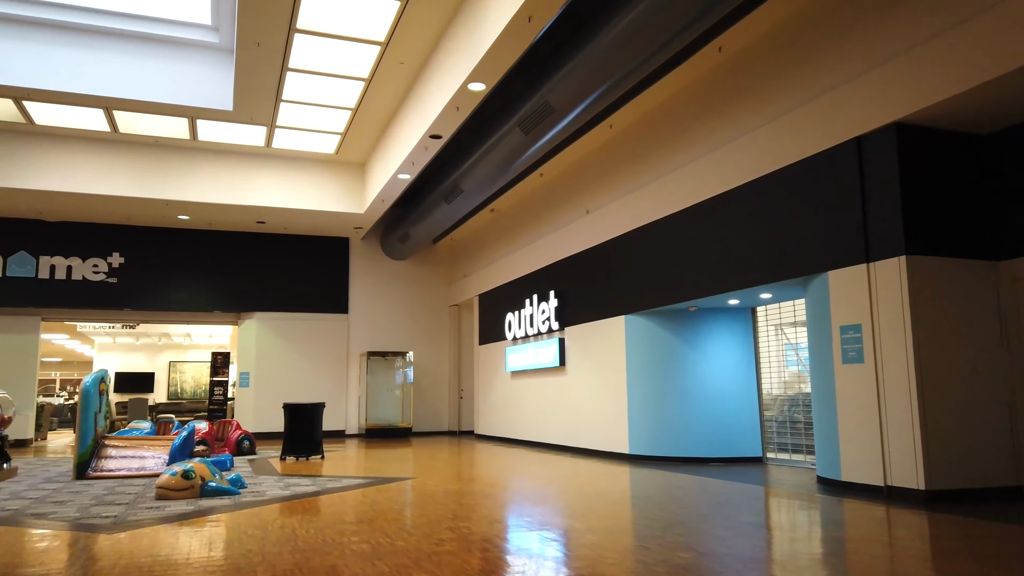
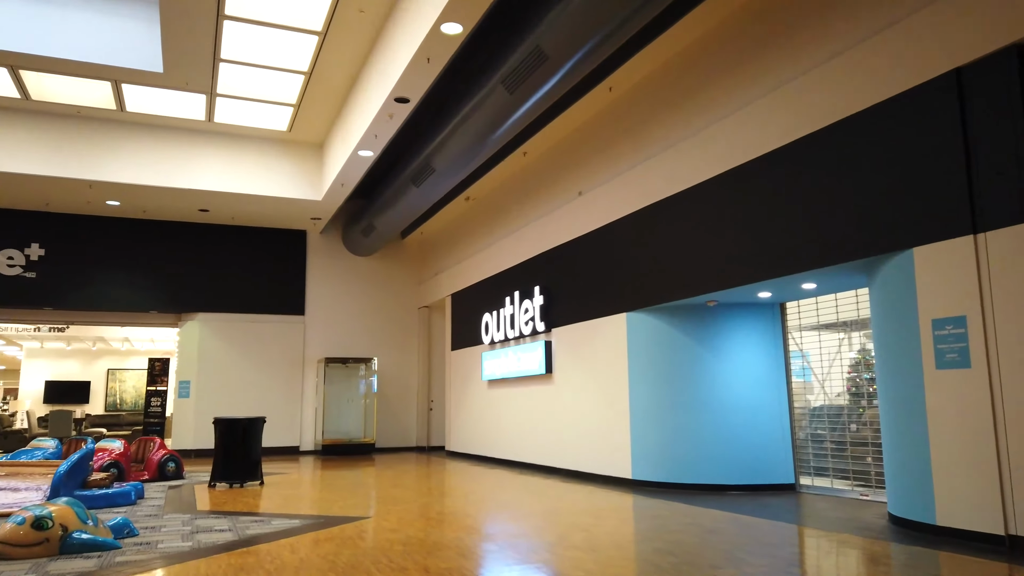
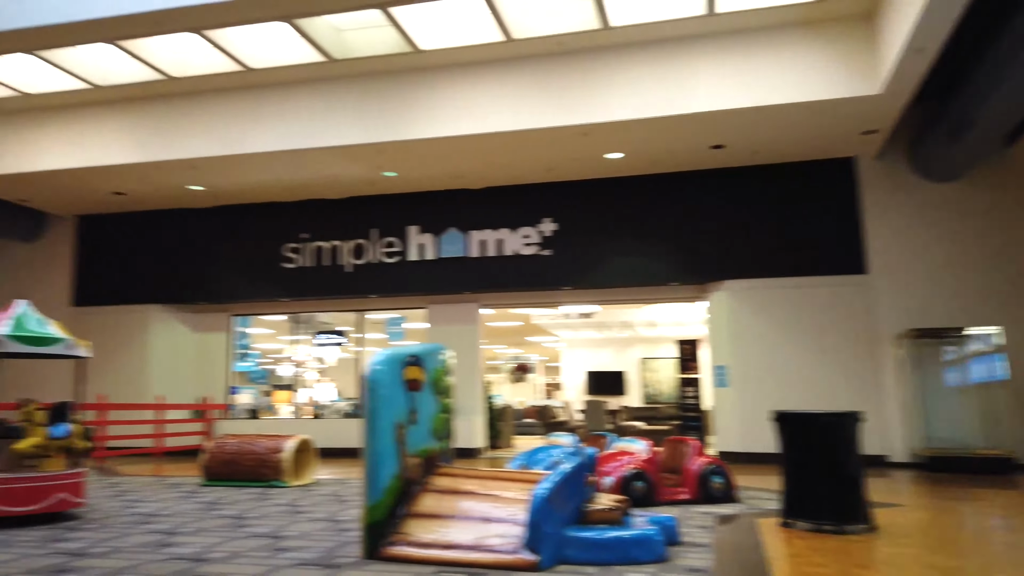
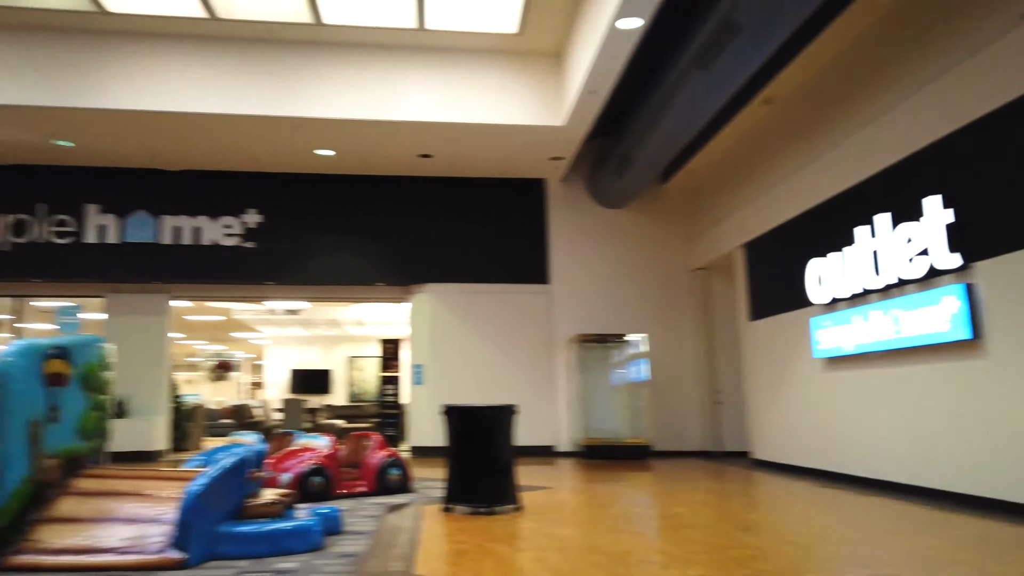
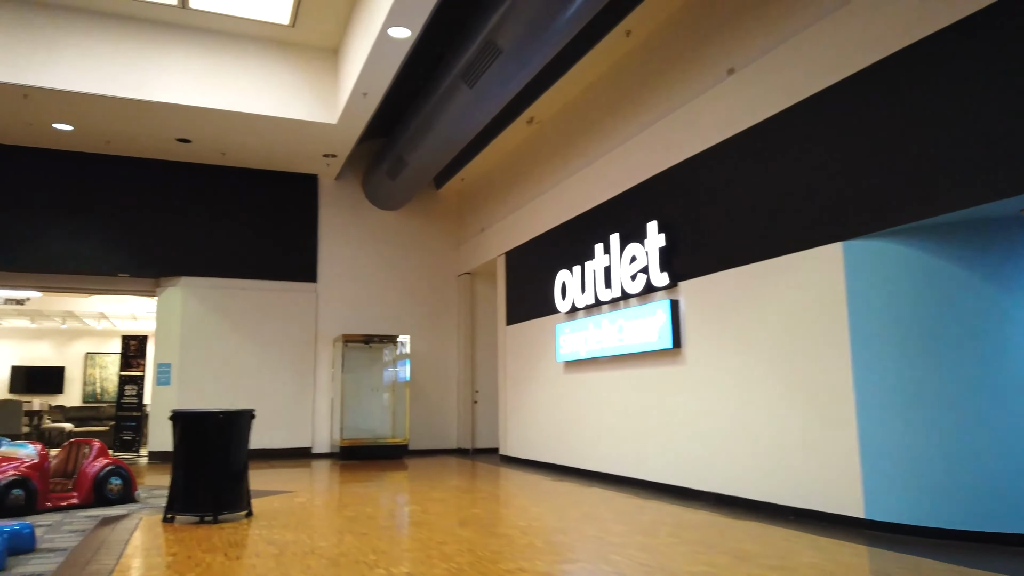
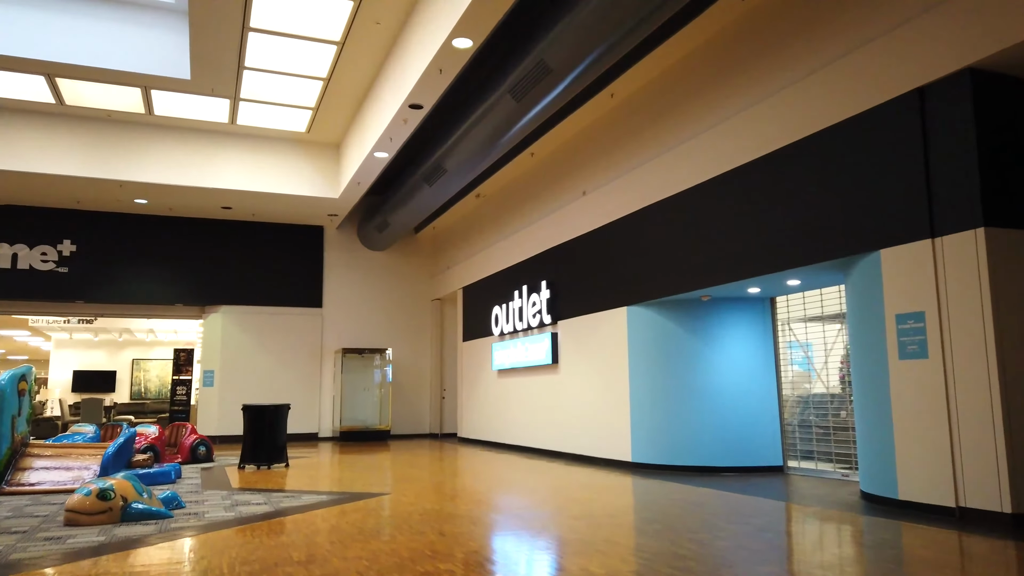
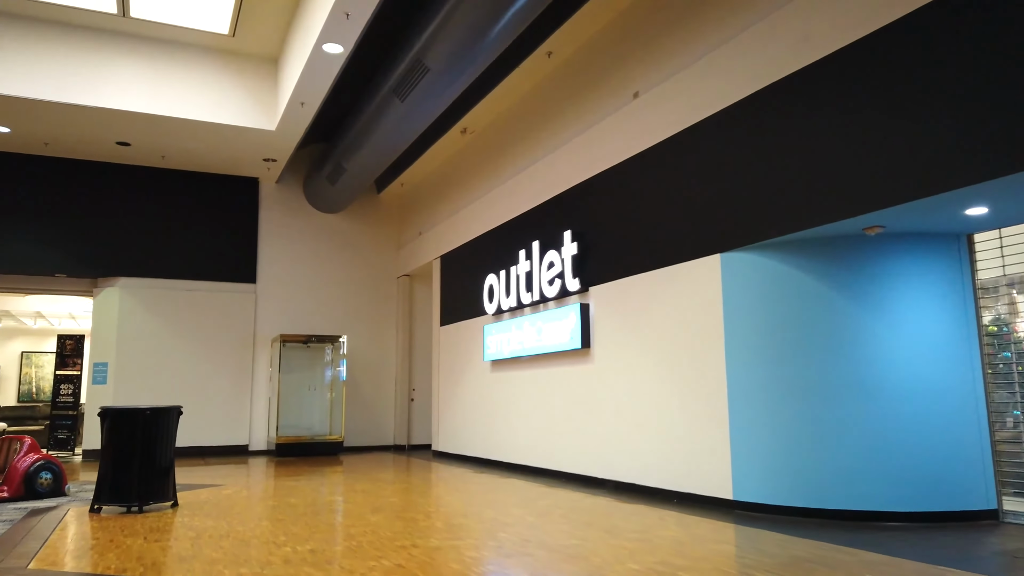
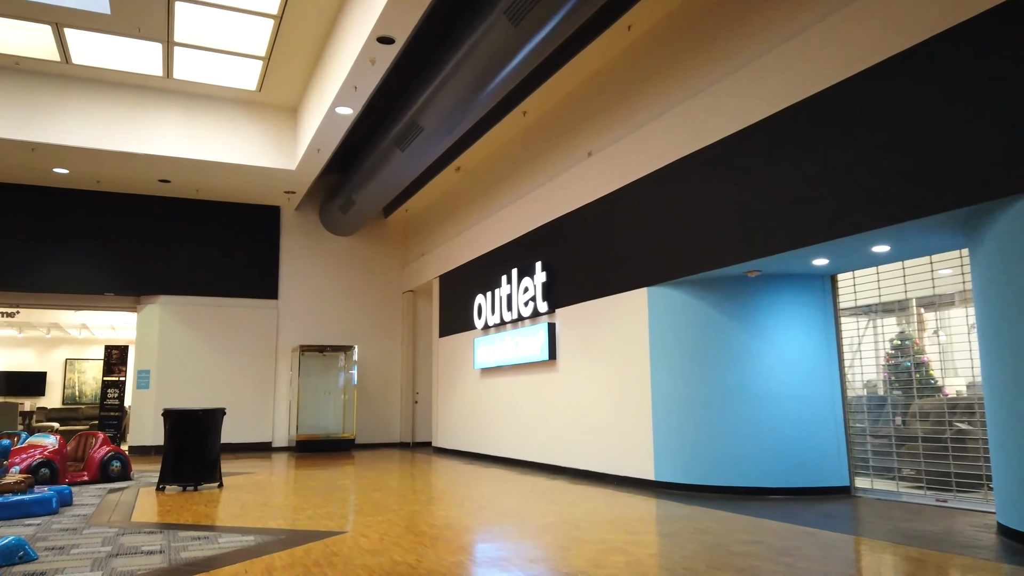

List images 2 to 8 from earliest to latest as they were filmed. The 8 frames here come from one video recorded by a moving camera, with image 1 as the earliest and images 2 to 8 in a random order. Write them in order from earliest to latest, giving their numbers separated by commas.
6, 2, 8, 7, 5, 4, 3
